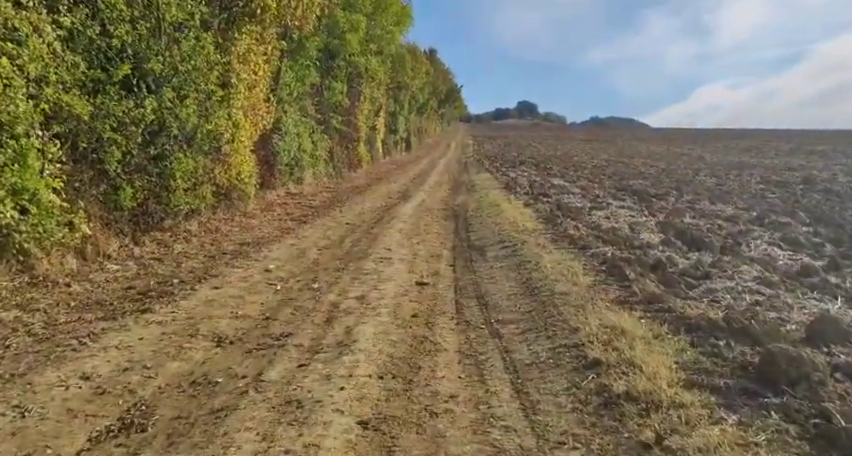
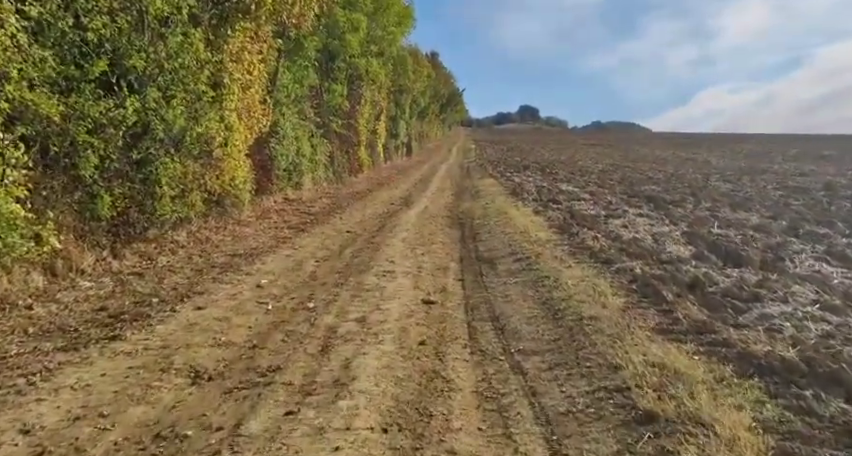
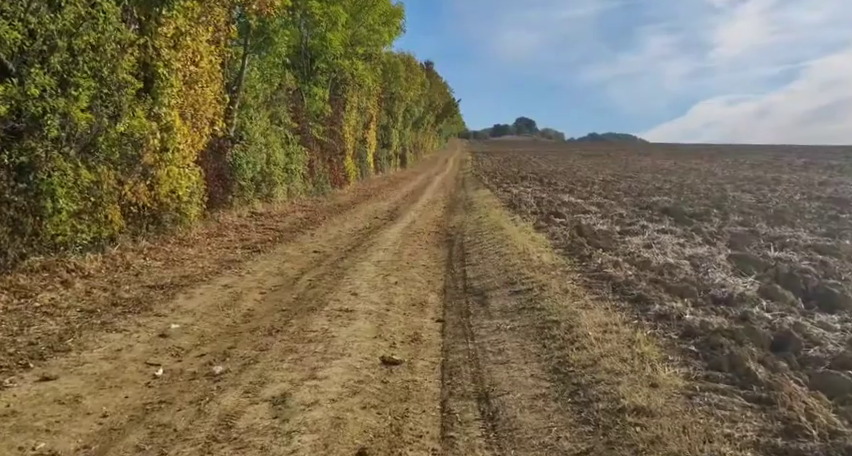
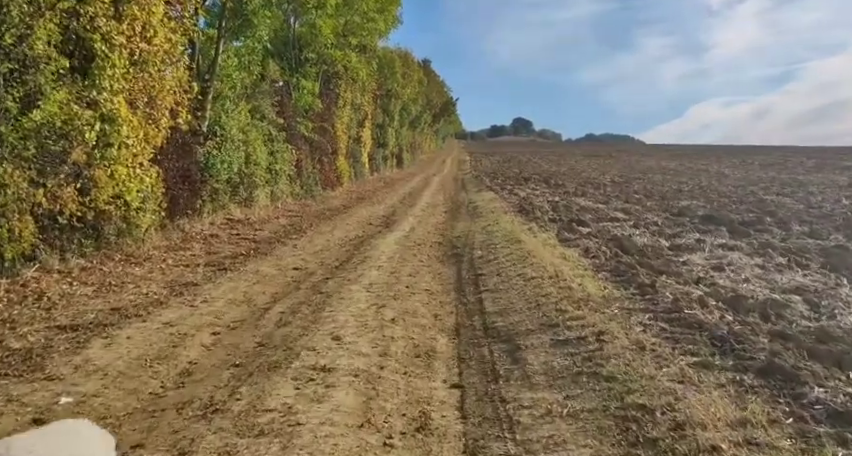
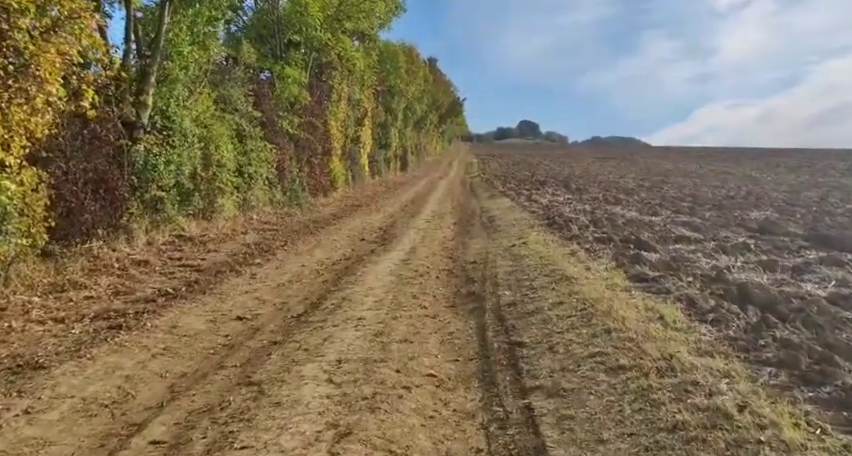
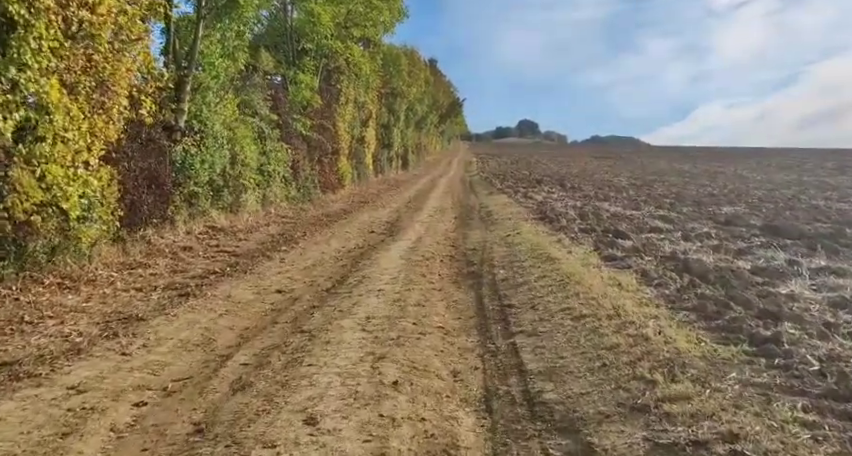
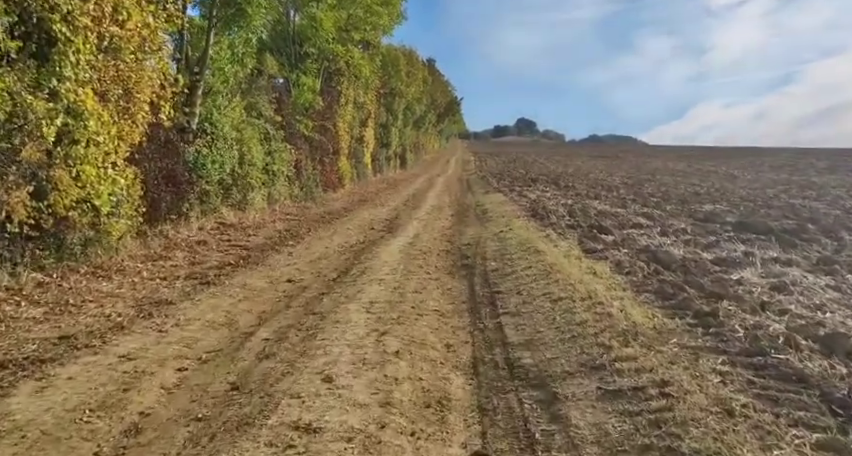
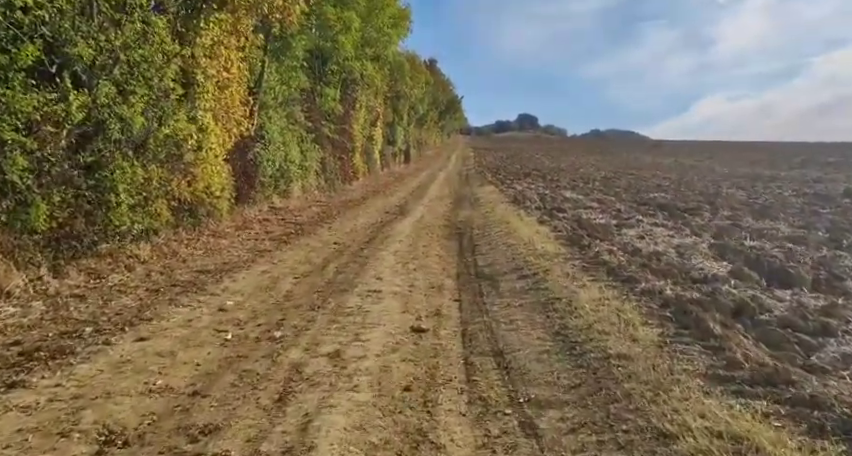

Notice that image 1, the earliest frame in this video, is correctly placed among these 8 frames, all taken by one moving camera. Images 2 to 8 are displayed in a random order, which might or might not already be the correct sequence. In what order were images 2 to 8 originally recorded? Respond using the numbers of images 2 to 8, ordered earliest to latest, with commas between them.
2, 8, 3, 4, 7, 6, 5
